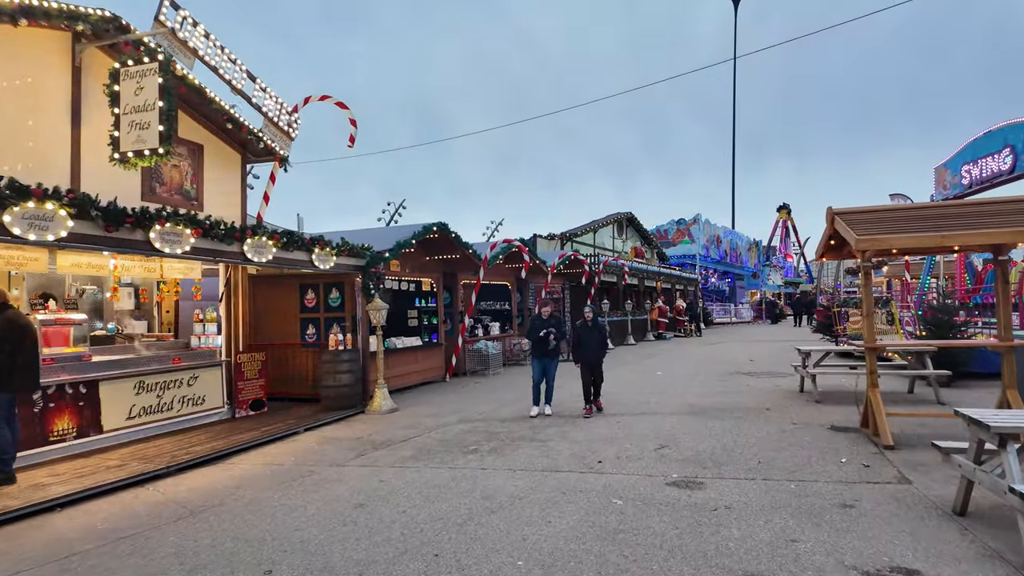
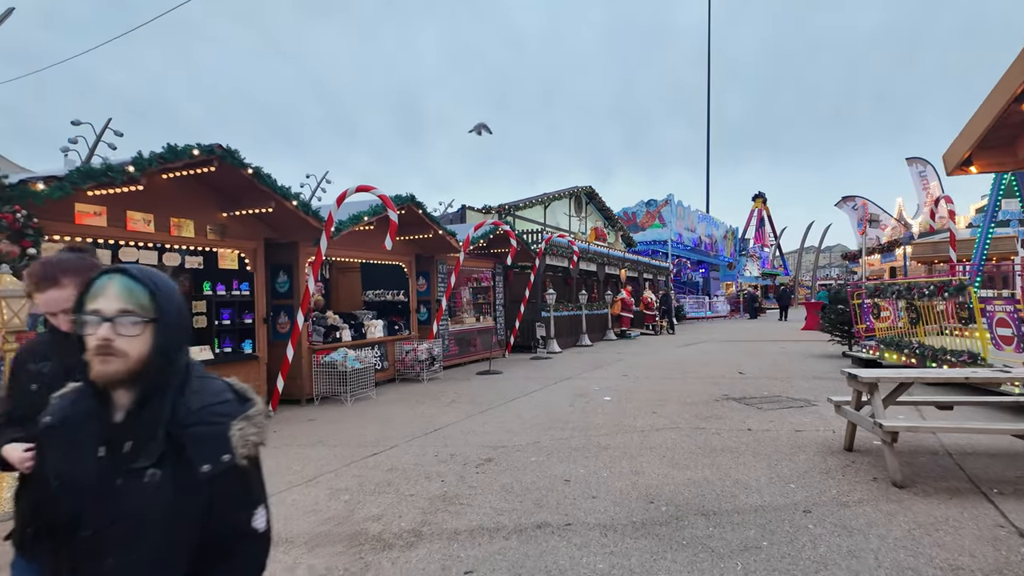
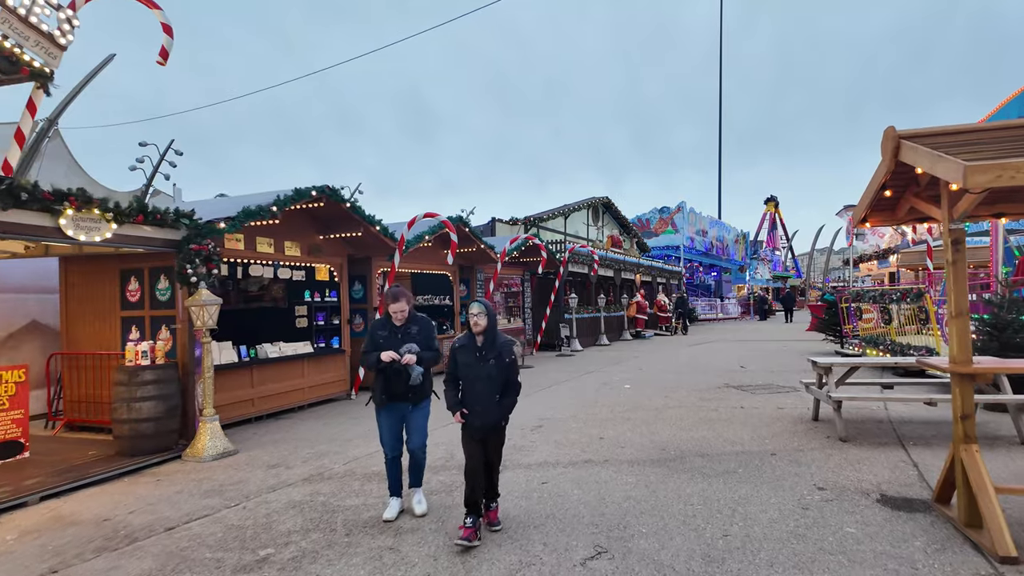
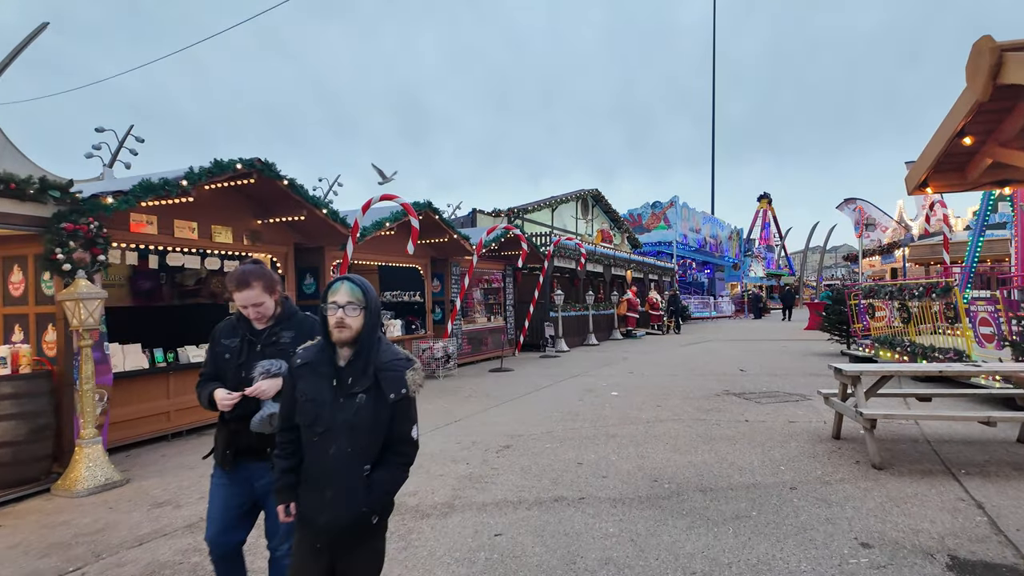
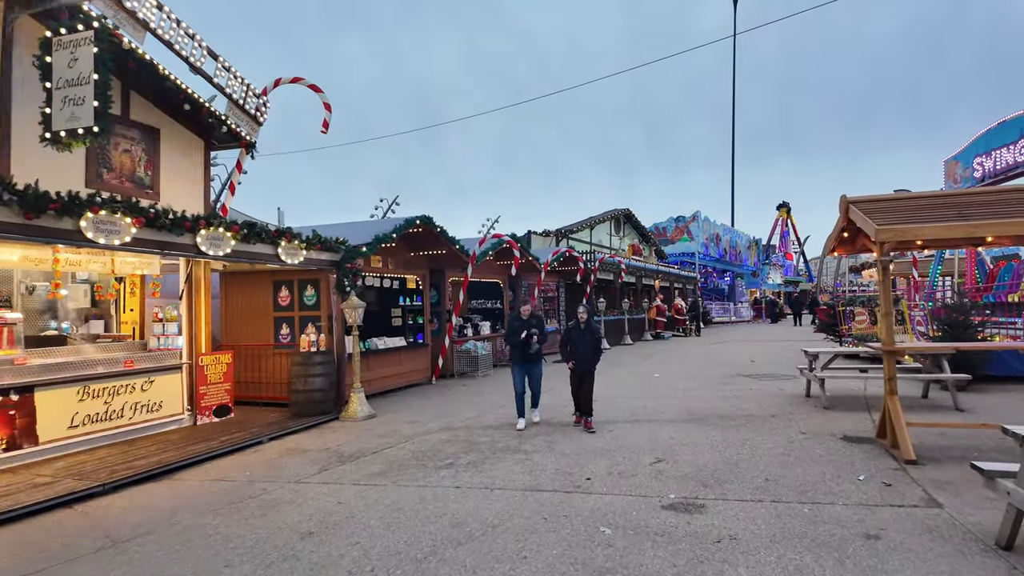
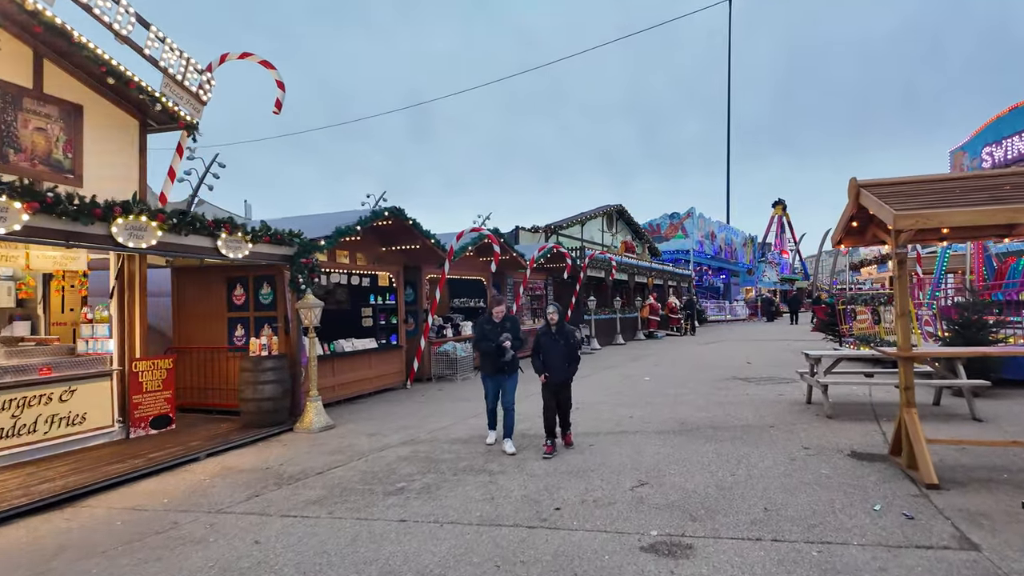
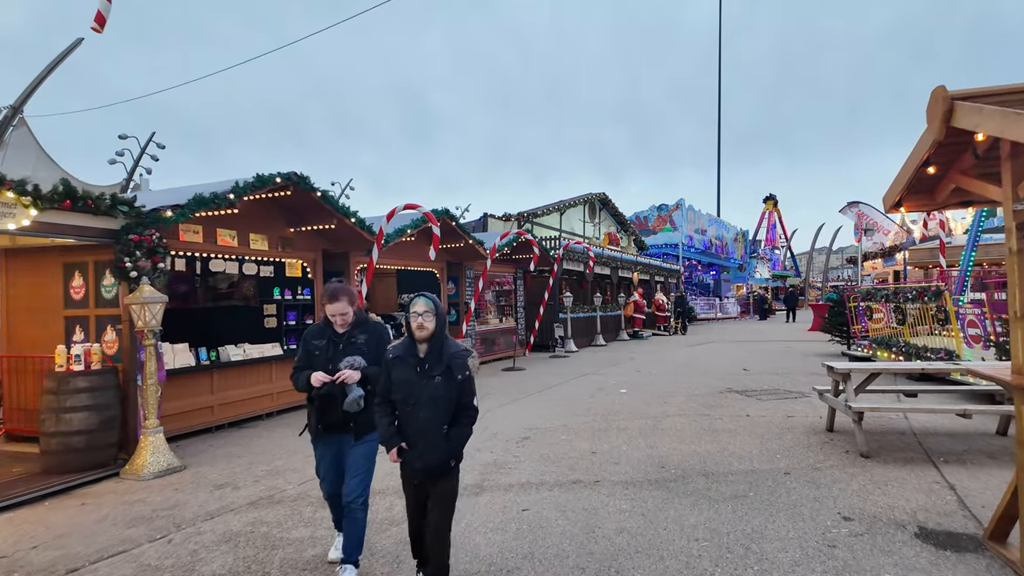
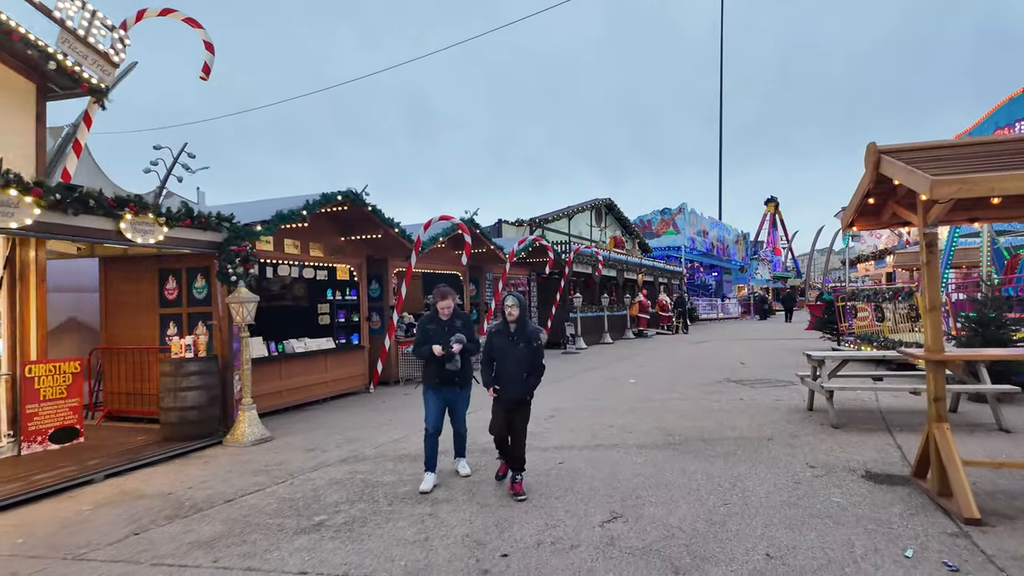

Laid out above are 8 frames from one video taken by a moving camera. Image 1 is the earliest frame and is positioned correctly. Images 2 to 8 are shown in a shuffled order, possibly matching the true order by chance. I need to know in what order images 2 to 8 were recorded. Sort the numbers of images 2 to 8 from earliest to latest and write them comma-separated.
5, 6, 8, 3, 7, 4, 2
